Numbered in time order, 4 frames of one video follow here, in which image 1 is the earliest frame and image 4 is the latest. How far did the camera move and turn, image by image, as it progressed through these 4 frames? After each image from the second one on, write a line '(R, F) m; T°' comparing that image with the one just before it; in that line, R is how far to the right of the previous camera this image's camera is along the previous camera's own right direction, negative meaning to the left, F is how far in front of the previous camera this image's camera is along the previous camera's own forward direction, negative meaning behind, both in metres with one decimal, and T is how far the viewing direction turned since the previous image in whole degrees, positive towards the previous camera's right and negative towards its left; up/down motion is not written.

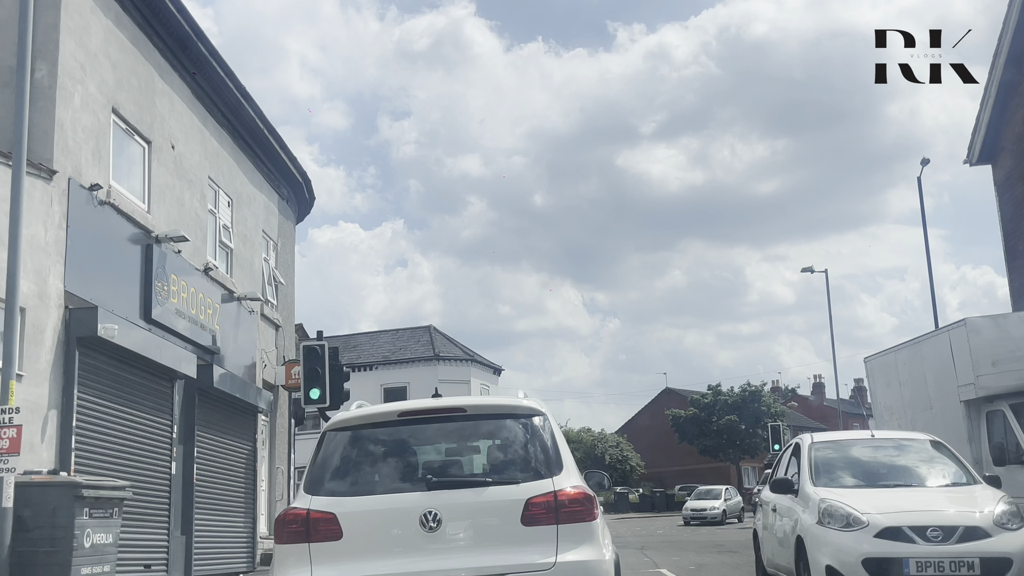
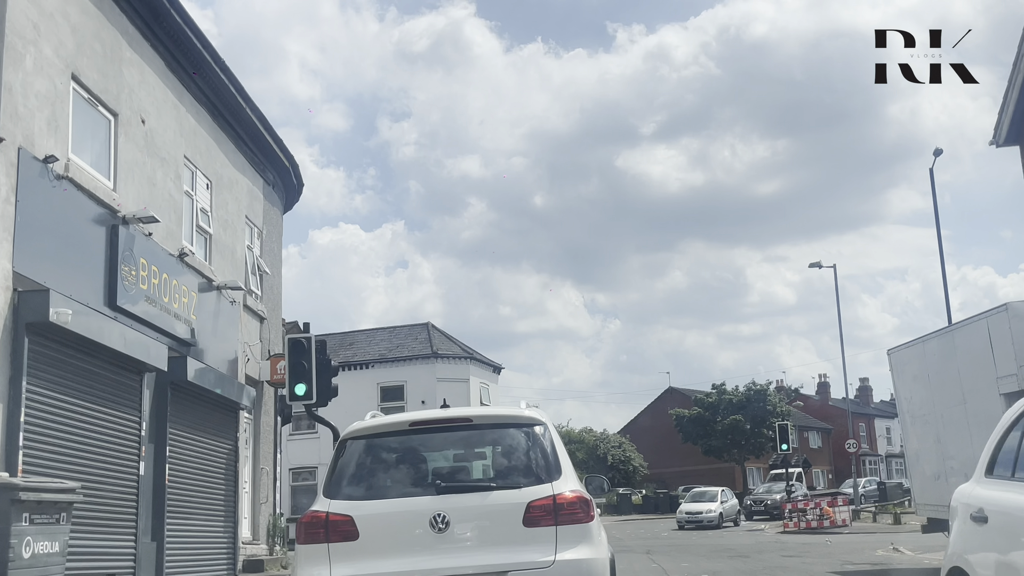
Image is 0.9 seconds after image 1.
(0.0, +0.8) m; 0°
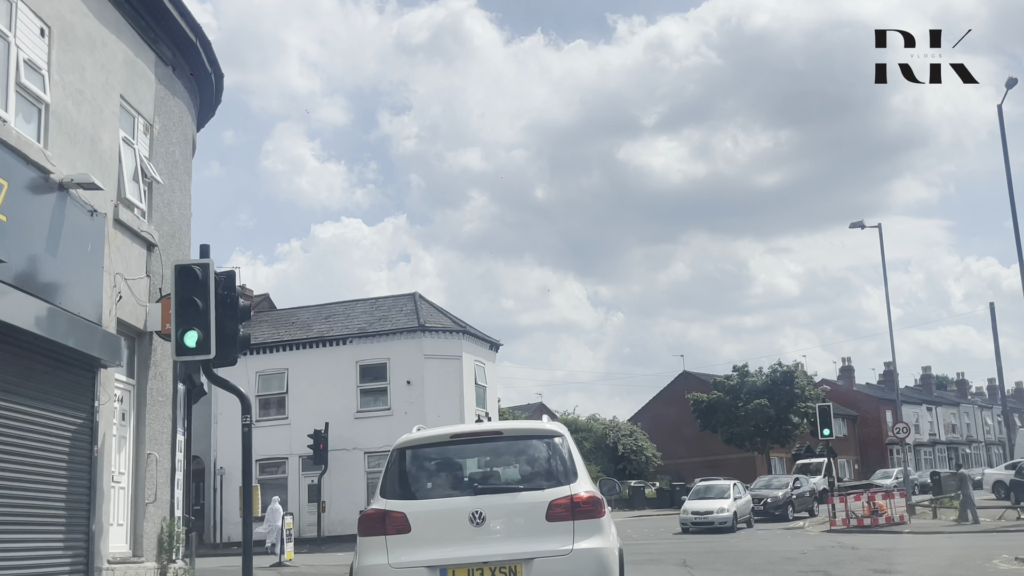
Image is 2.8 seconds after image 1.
(+0.1, +3.6) m; 0°
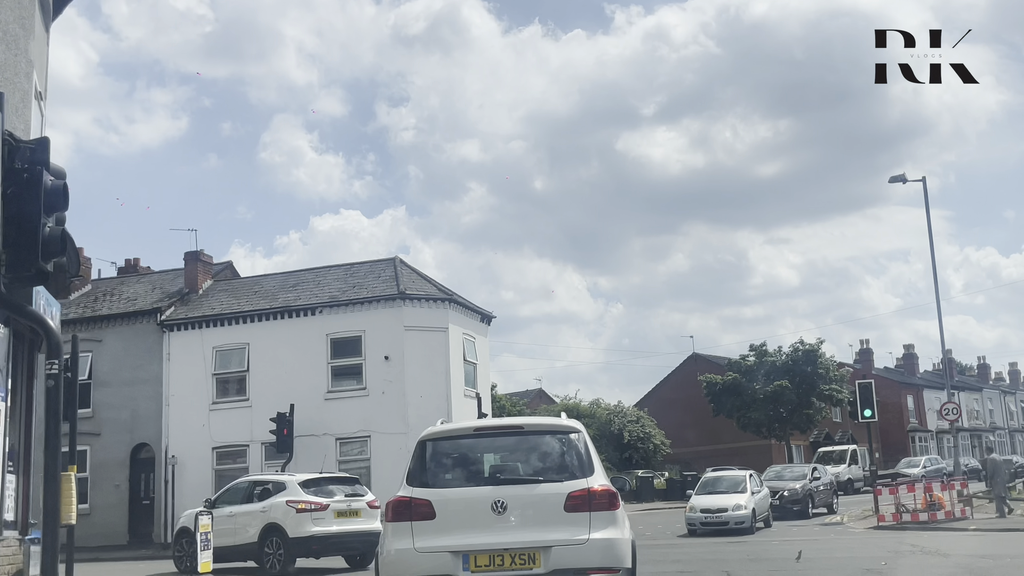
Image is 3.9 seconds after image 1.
(+0.1, +3.0) m; 0°
